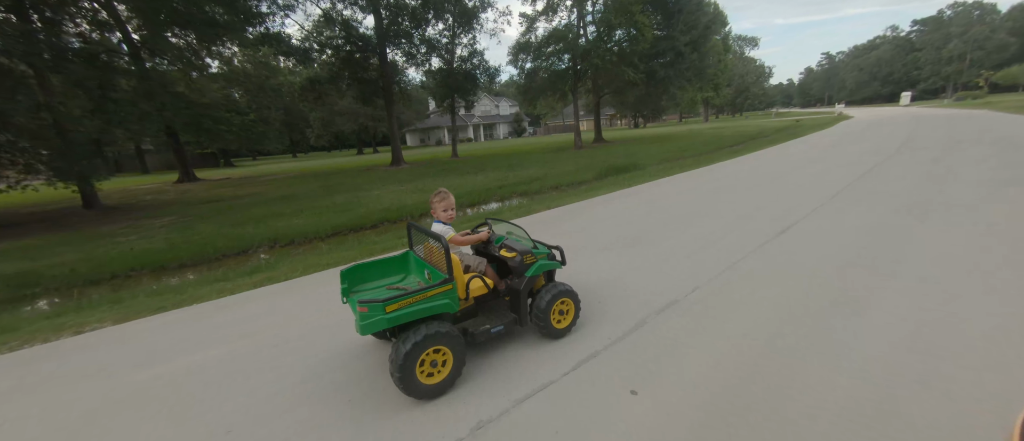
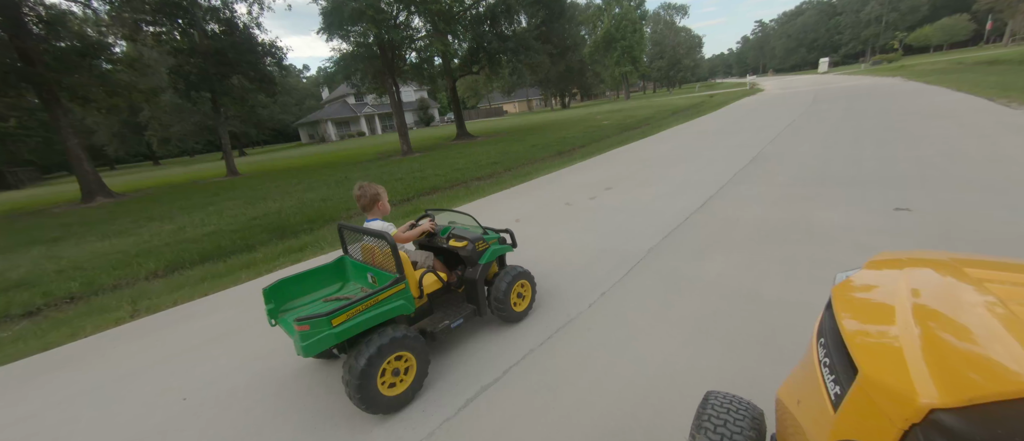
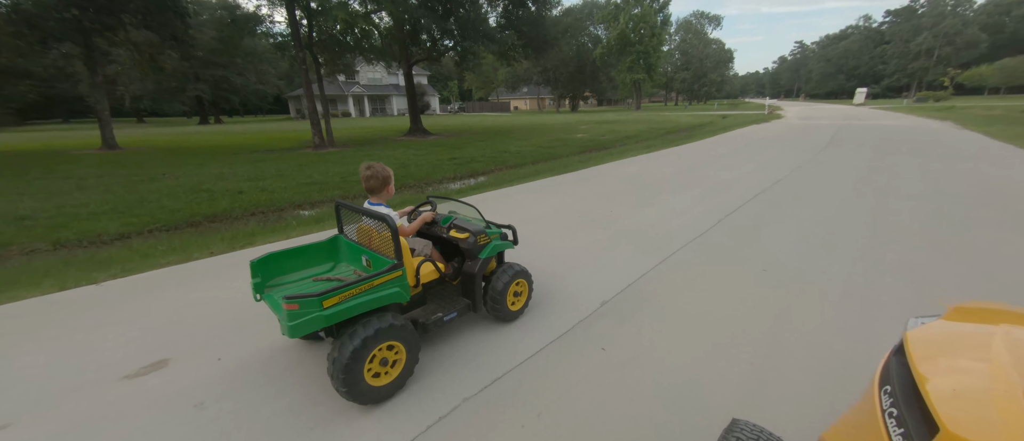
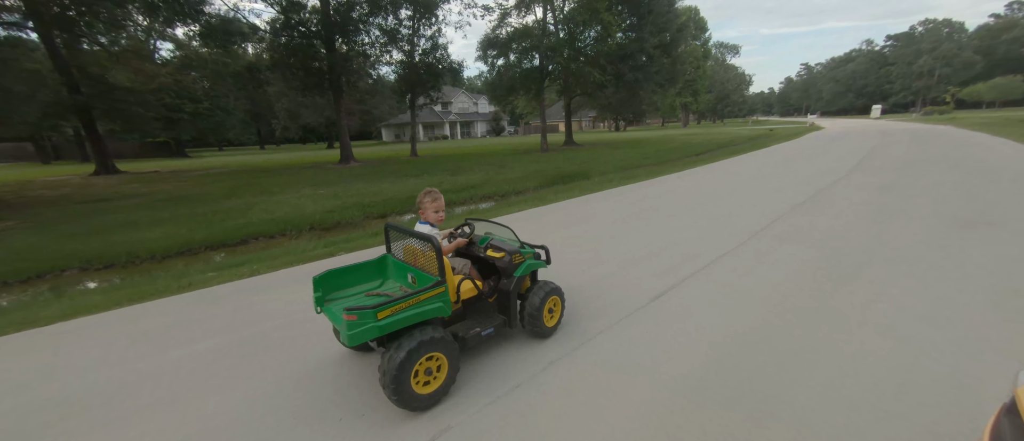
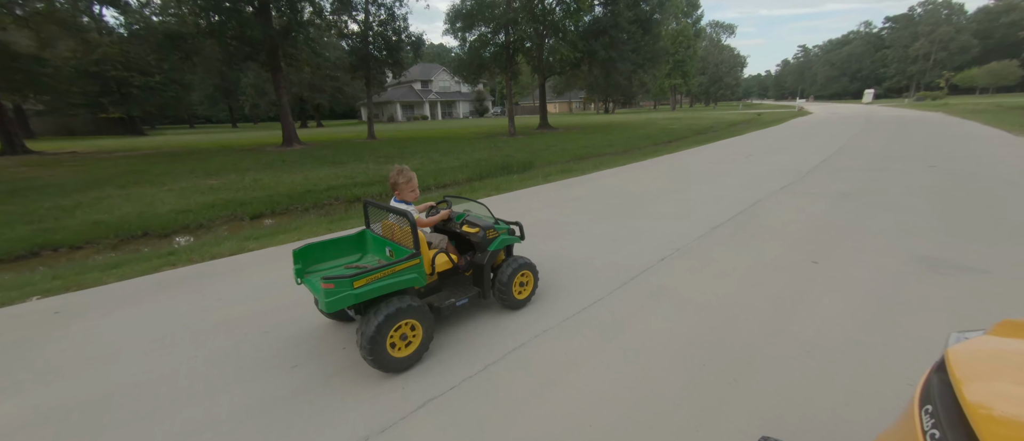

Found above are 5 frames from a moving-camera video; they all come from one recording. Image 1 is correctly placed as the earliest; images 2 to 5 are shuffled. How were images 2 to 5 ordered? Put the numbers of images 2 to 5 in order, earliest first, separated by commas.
4, 5, 2, 3
